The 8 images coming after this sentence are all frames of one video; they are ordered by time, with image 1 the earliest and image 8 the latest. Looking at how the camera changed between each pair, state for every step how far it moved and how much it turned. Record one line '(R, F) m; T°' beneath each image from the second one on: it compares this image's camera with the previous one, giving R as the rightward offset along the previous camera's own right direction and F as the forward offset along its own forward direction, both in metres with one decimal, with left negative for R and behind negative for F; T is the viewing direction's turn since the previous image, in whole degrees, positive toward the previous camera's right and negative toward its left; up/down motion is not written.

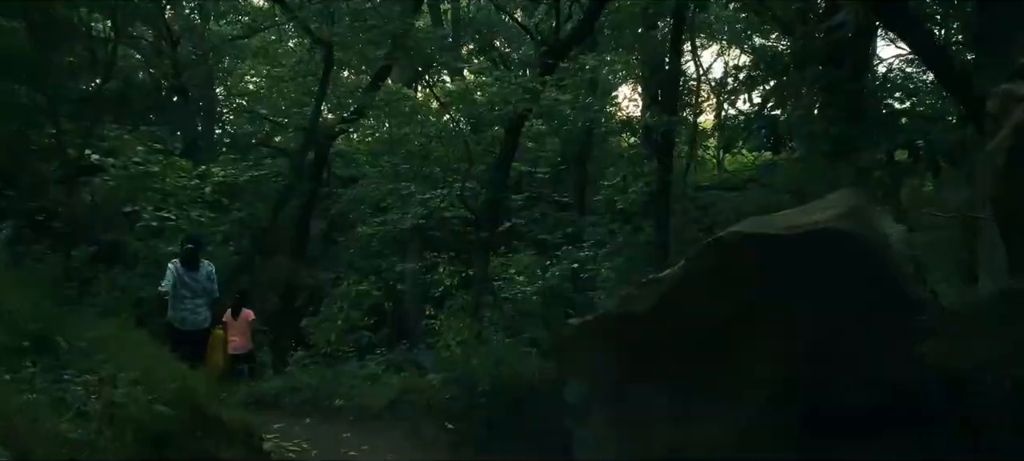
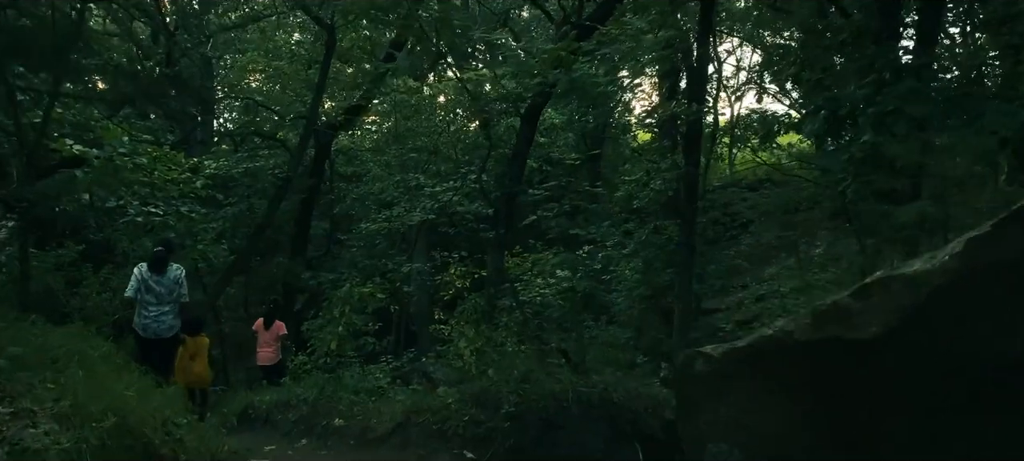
(-0.1, +0.9) m; 0°
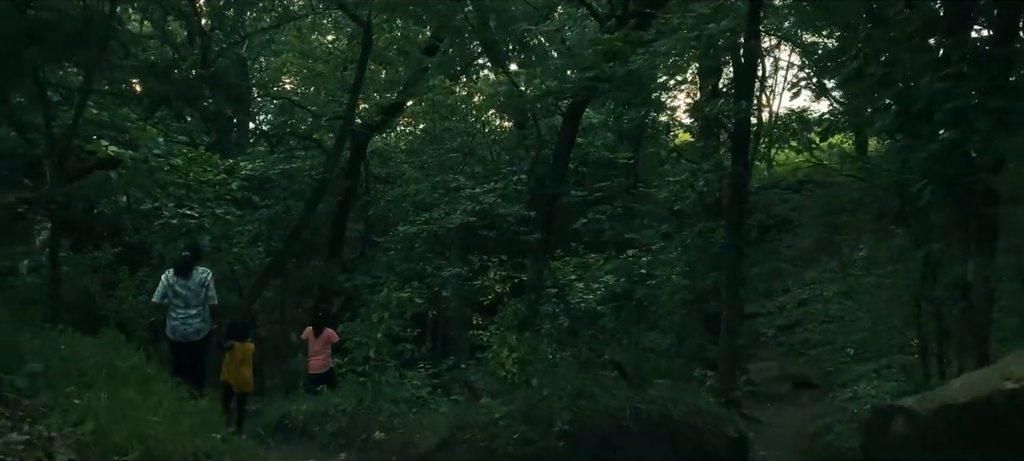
(-0.1, +0.3) m; -2°
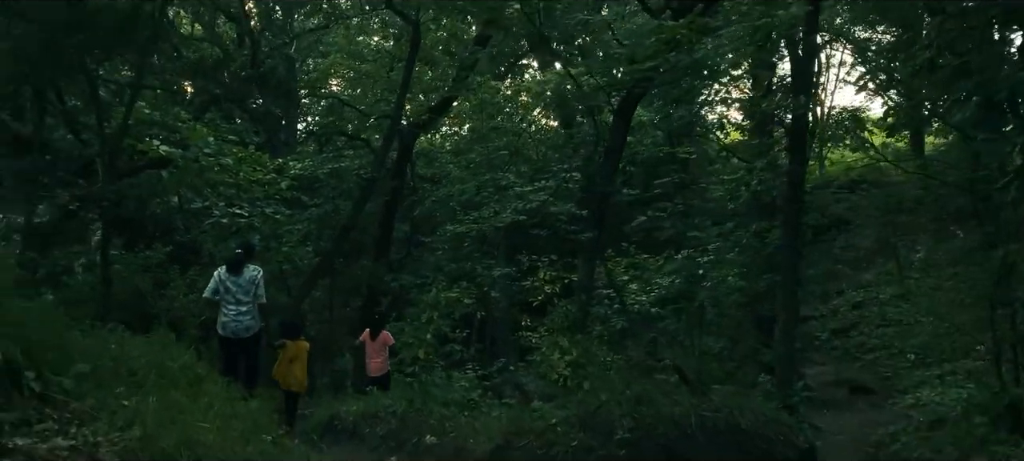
(-0.1, +0.2) m; -2°
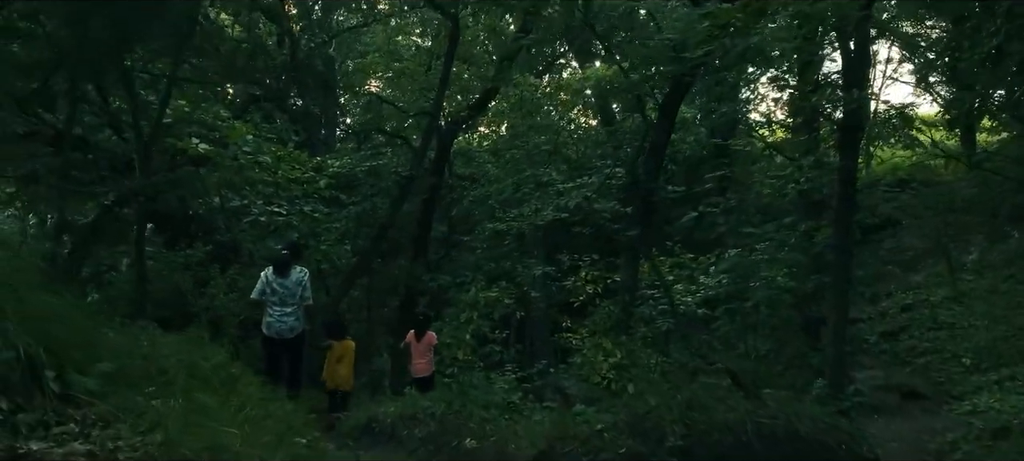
(0.0, +0.2) m; -2°
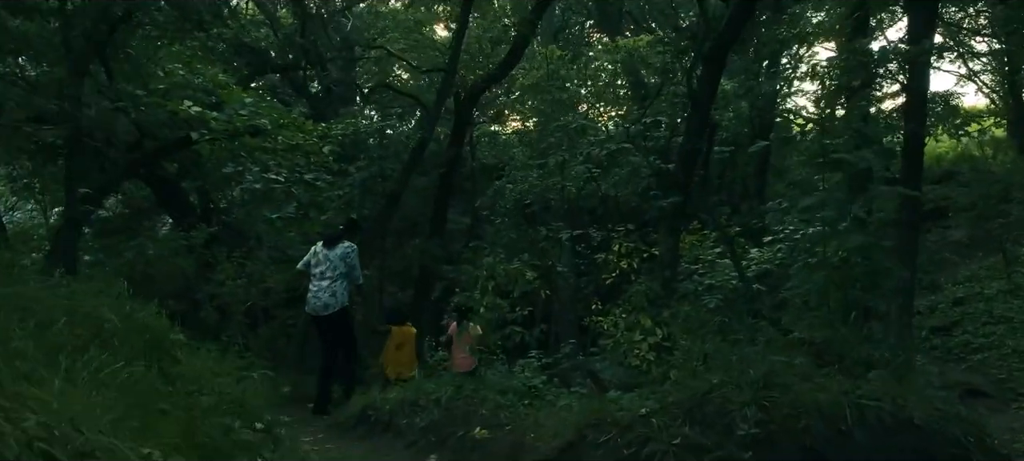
(0.0, +1.1) m; -1°
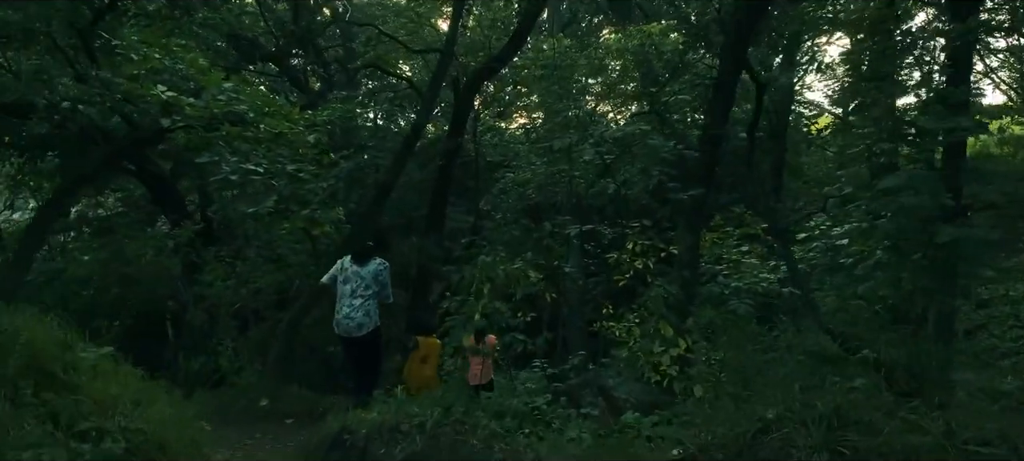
(0.0, +0.9) m; 0°
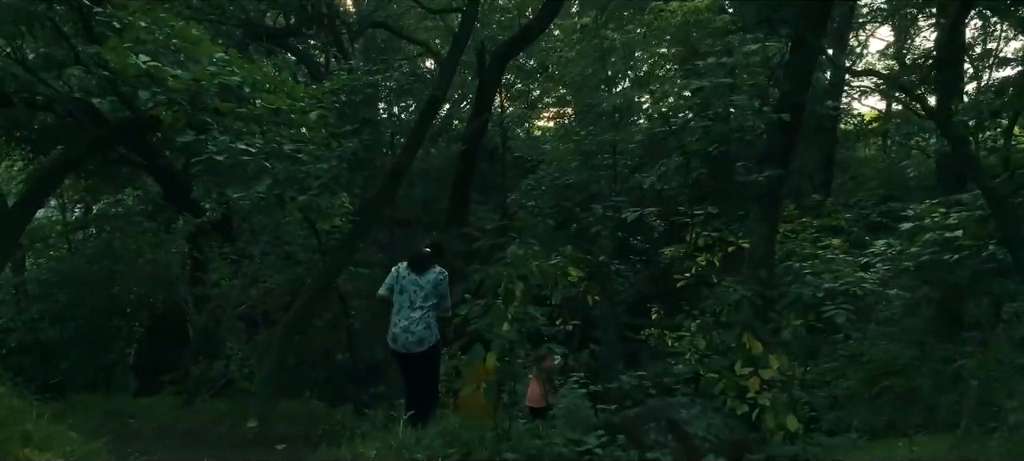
(-0.1, +1.3) m; -1°
